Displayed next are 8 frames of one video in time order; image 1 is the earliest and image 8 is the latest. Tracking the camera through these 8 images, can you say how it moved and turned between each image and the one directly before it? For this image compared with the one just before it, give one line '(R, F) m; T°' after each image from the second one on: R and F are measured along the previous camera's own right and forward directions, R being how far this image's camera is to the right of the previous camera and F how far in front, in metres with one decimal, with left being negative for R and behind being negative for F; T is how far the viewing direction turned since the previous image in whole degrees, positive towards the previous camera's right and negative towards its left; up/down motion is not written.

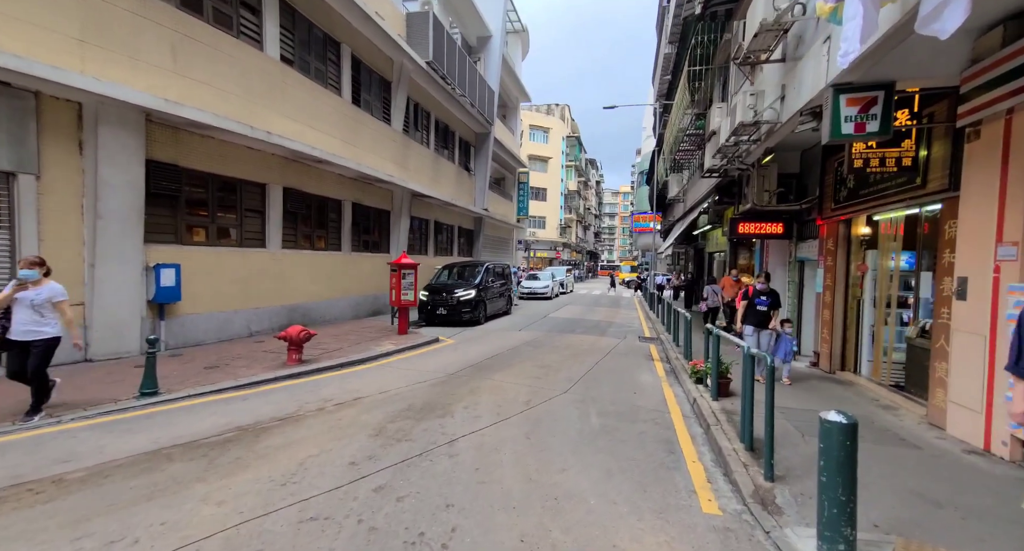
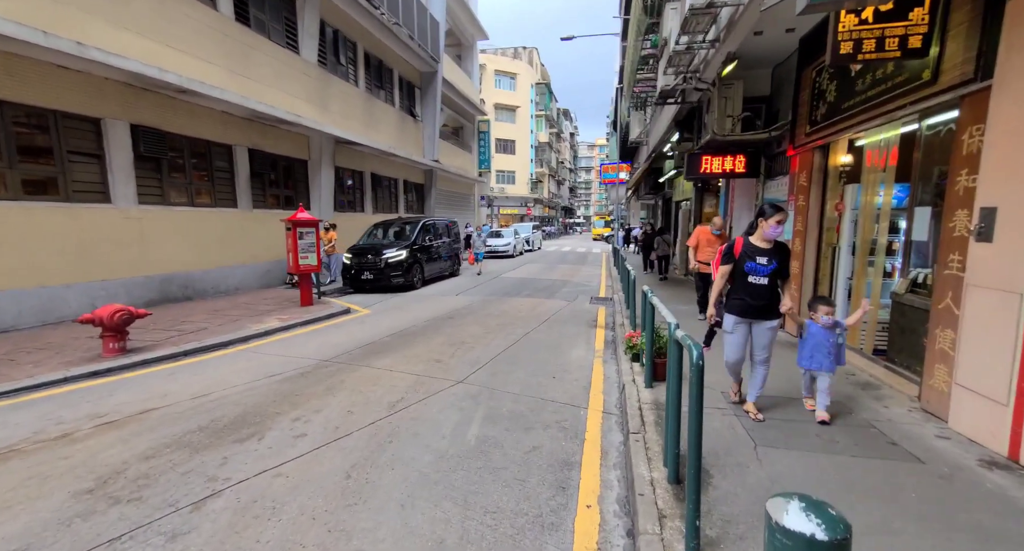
(+1.2, +1.7) m; +3°
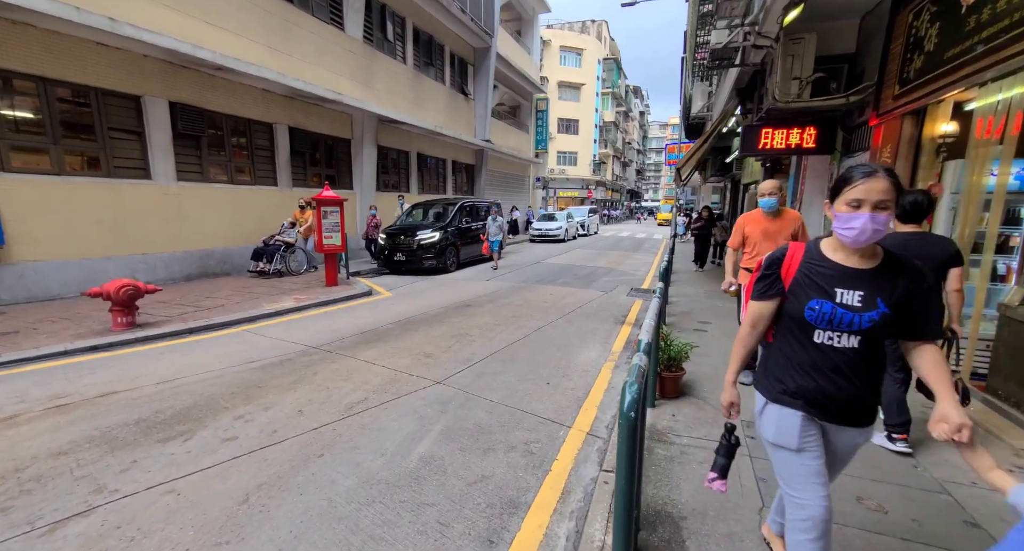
(+0.7, +0.7) m; -8°
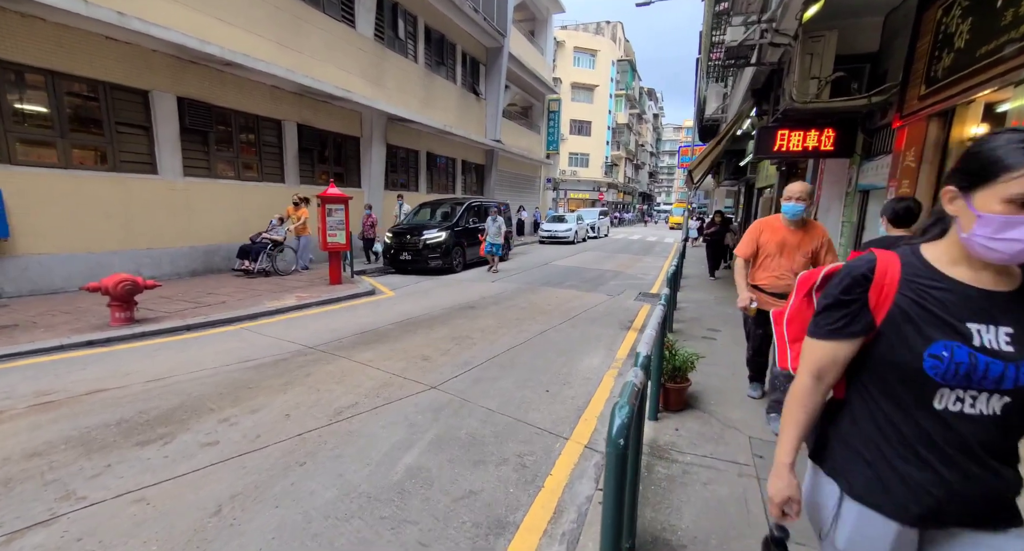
(+0.1, +0.2) m; -1°
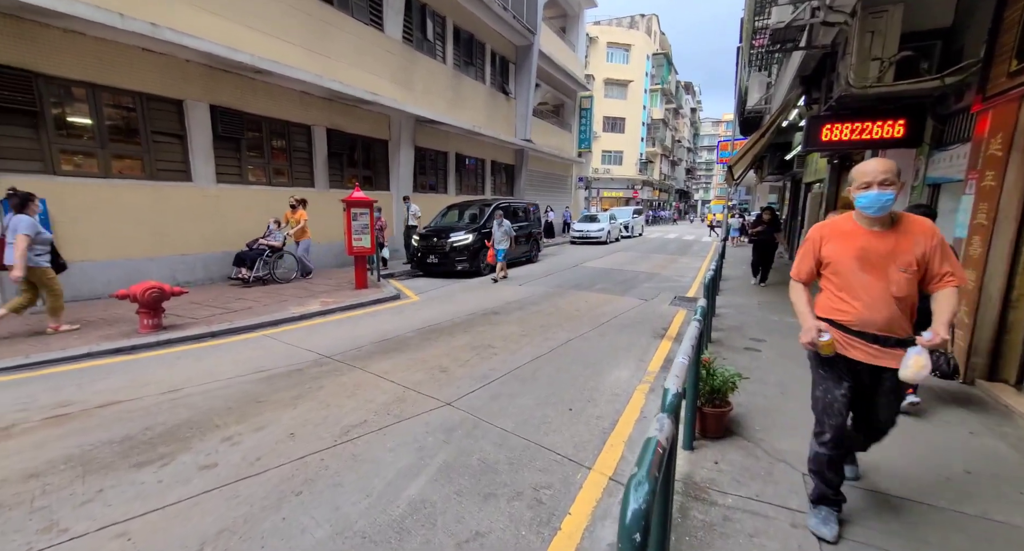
(+0.1, +0.3) m; -4°
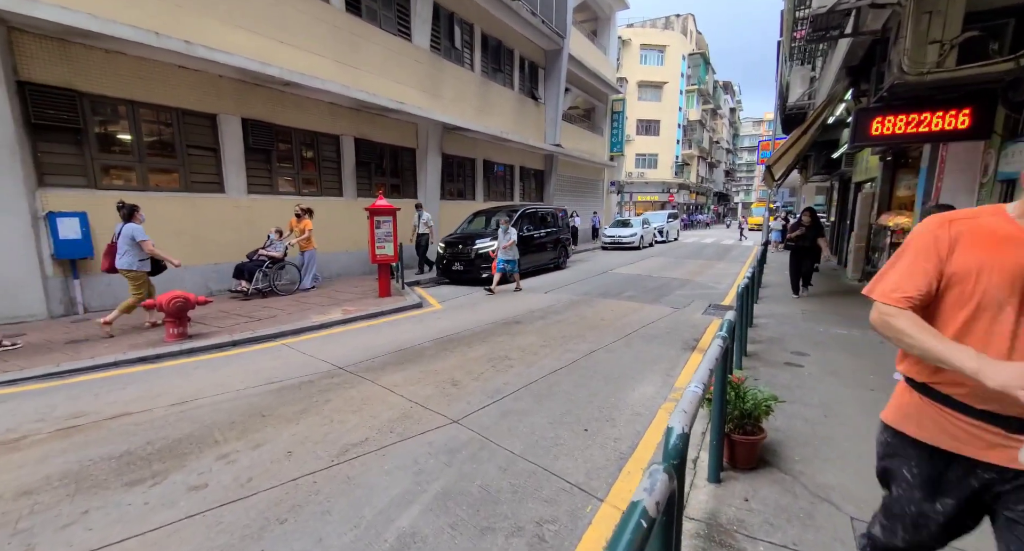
(+0.2, +0.3) m; -4°
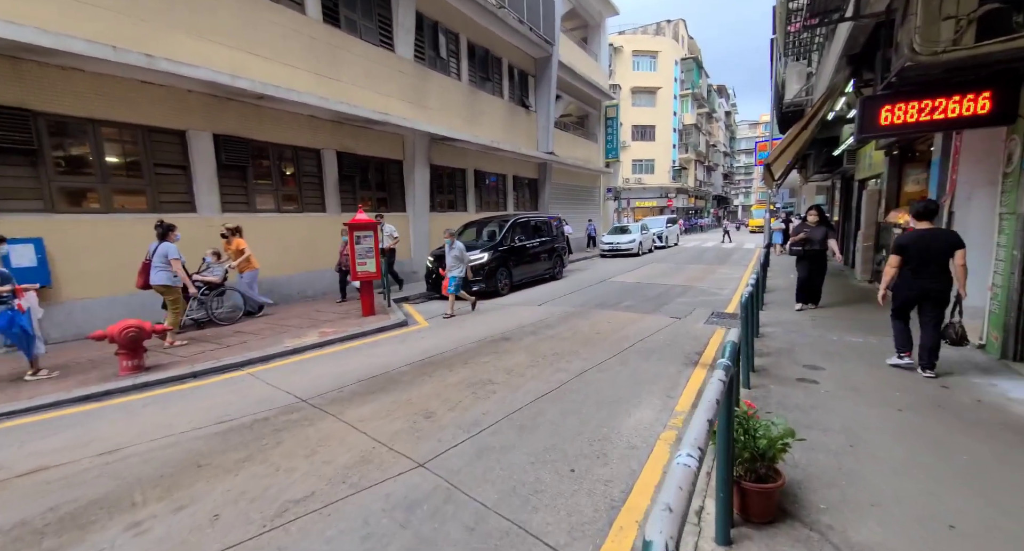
(+0.3, +0.5) m; 0°
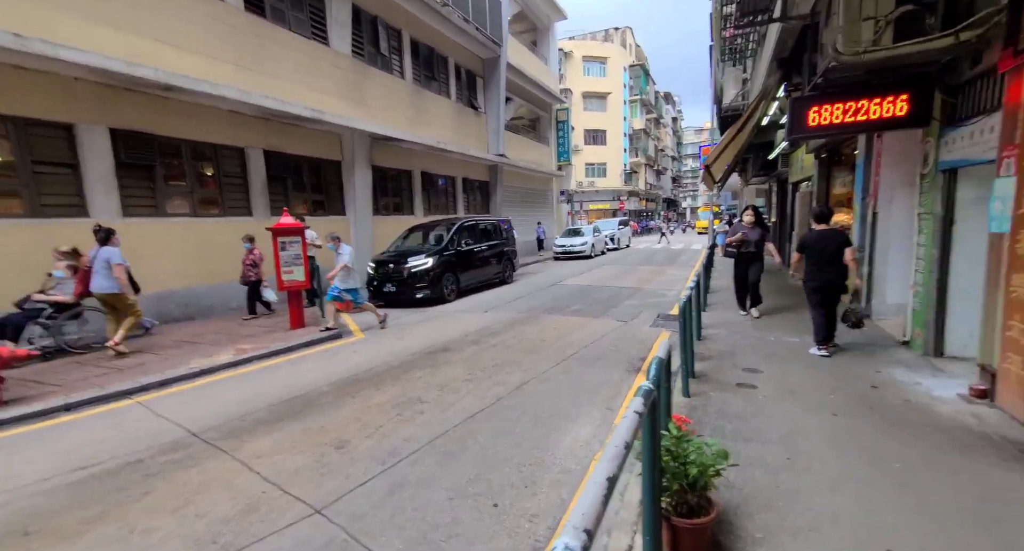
(+0.3, +0.4) m; +5°
